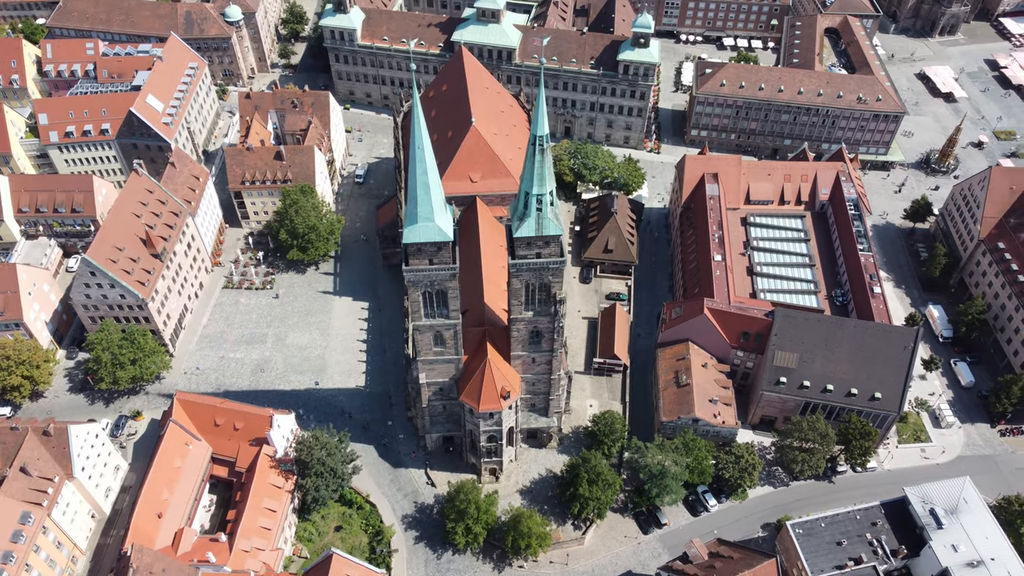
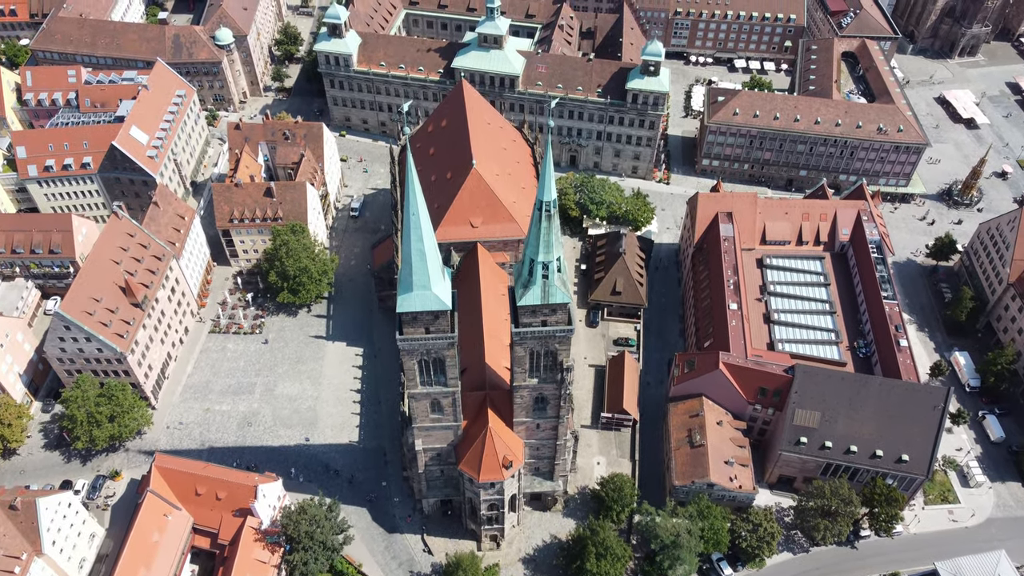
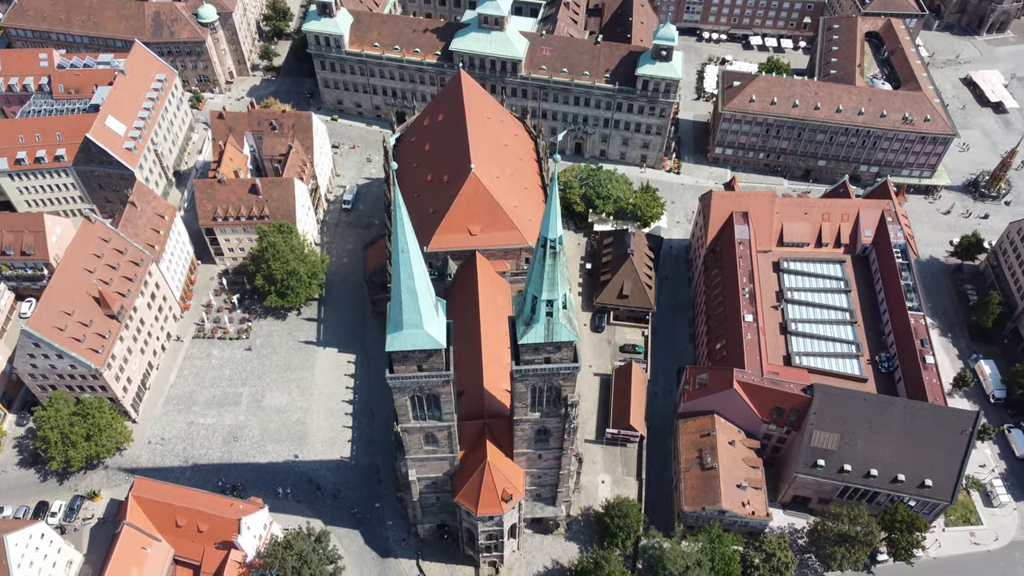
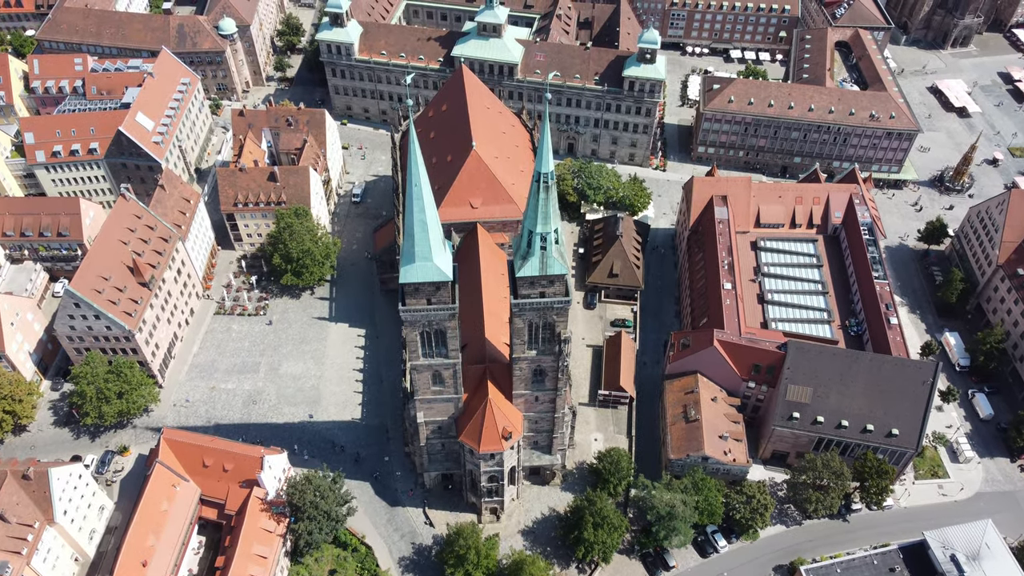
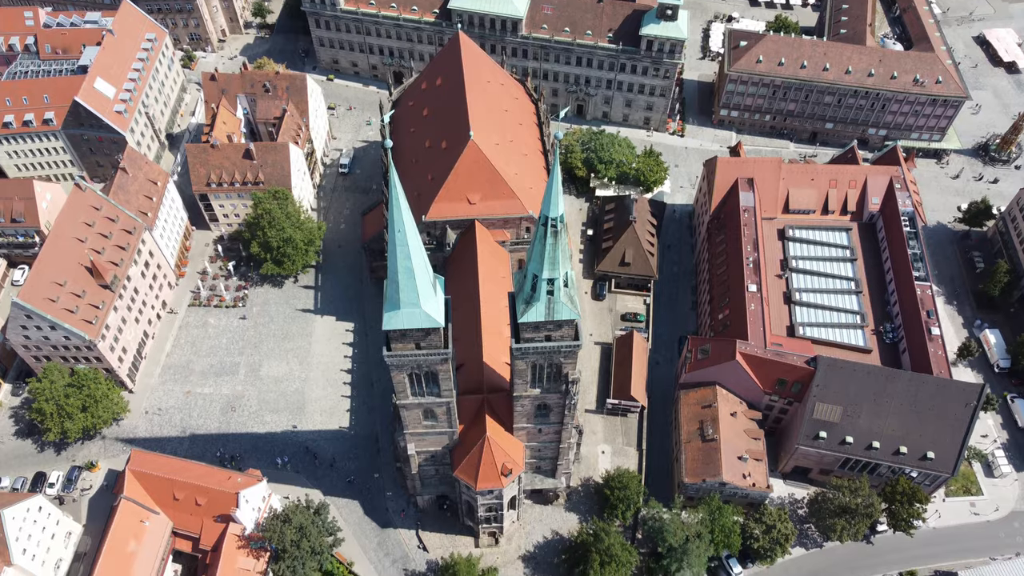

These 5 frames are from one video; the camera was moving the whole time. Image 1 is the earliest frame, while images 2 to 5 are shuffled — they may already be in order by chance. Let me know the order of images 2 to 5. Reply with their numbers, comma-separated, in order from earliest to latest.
4, 2, 3, 5
